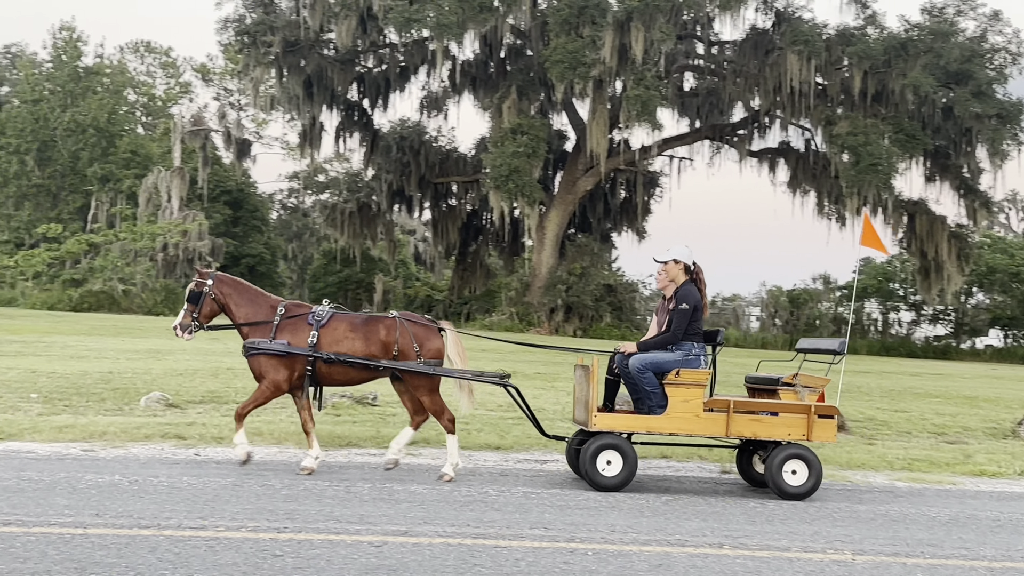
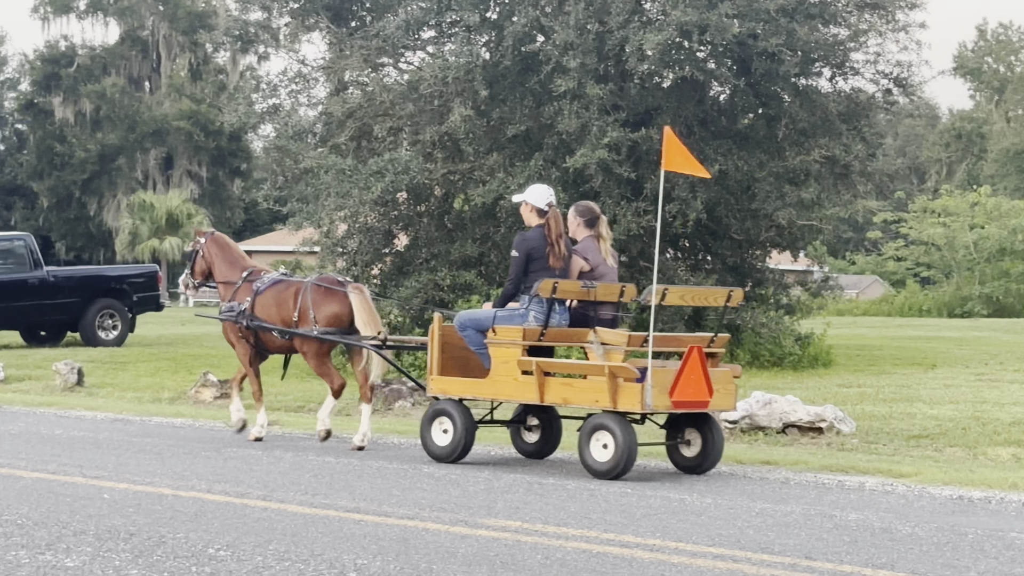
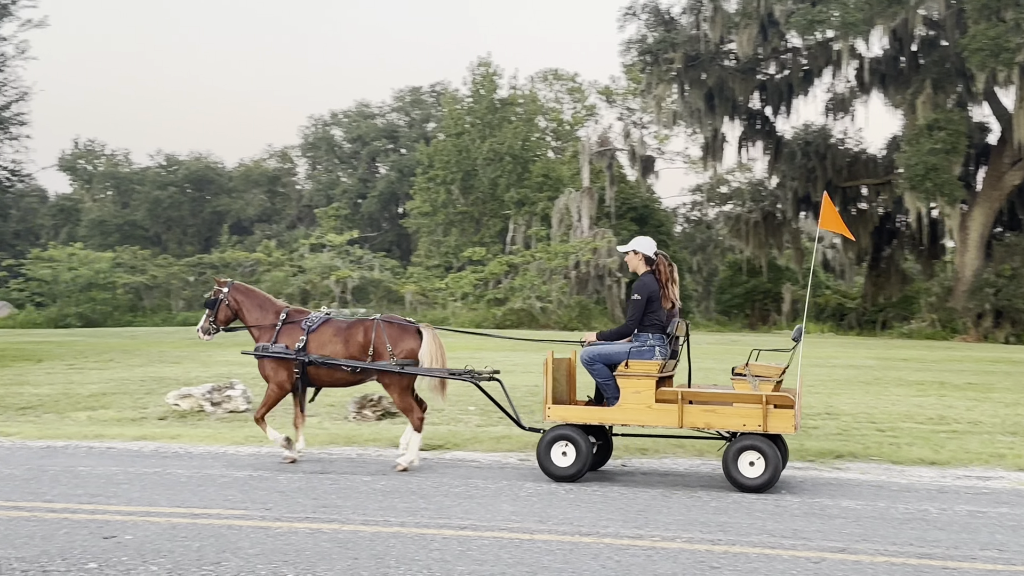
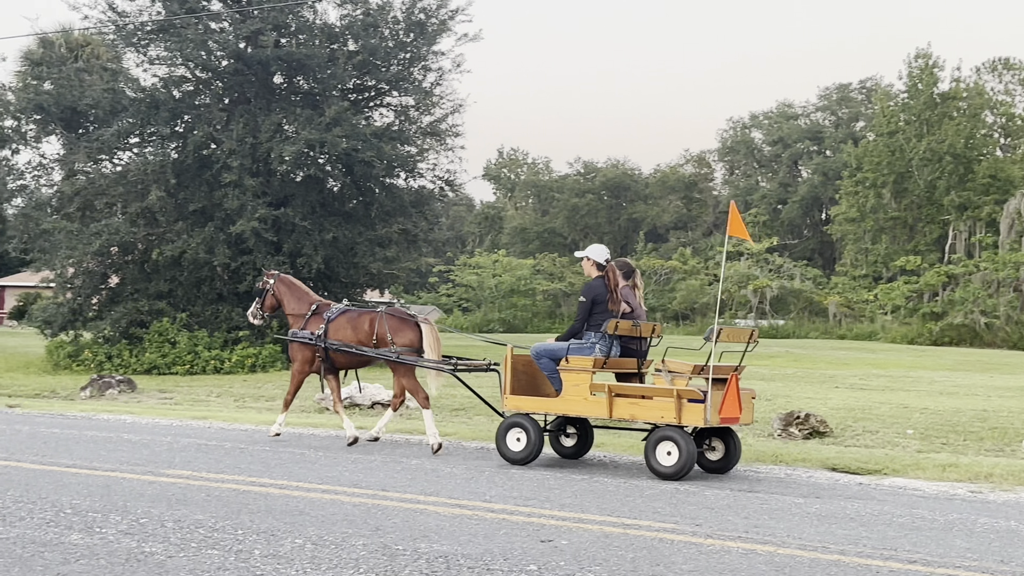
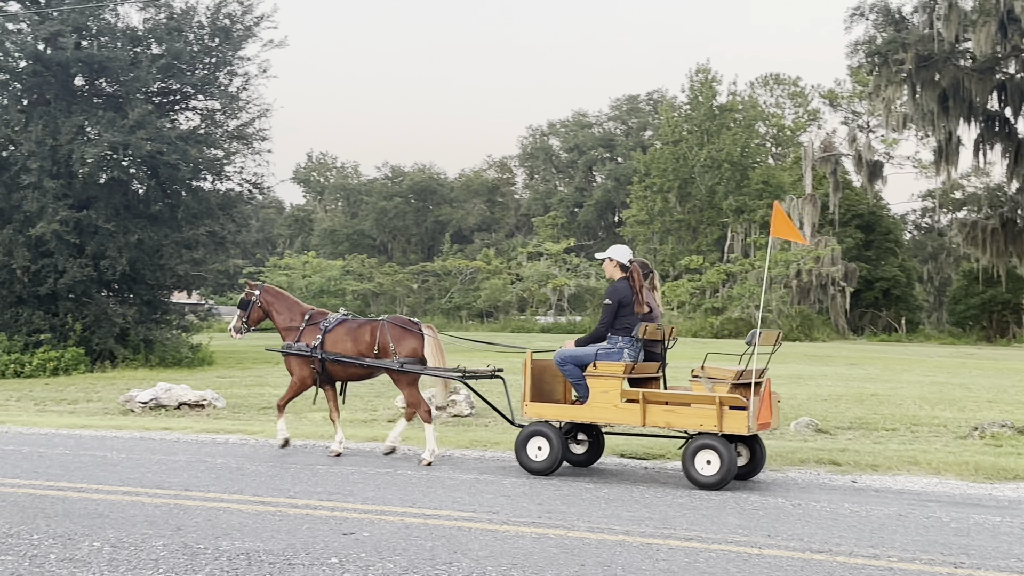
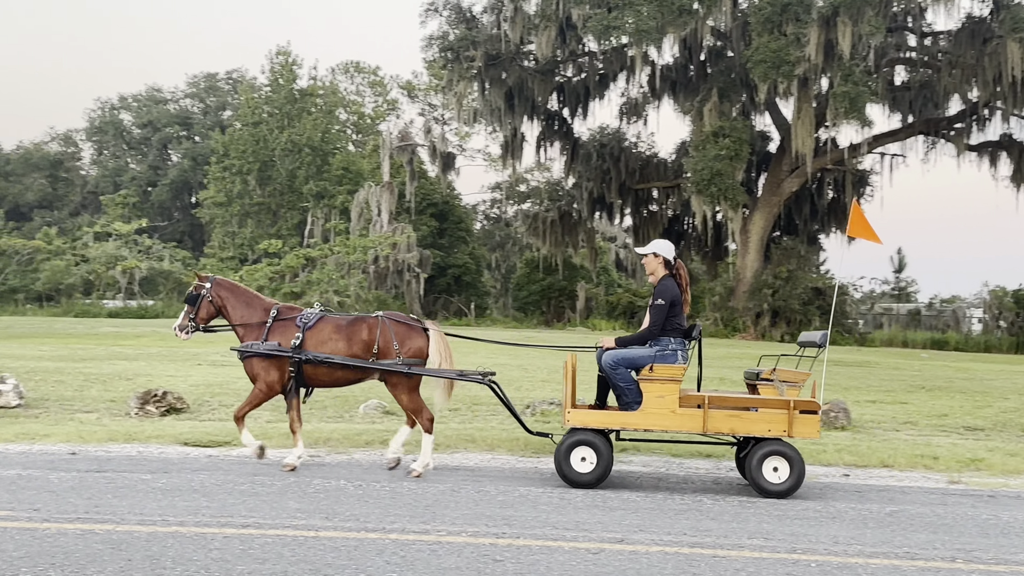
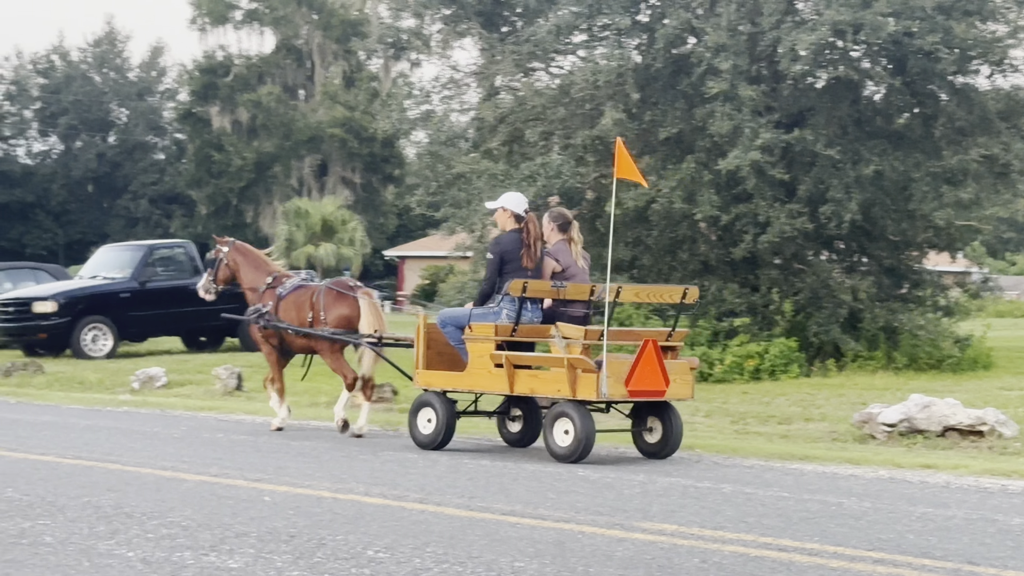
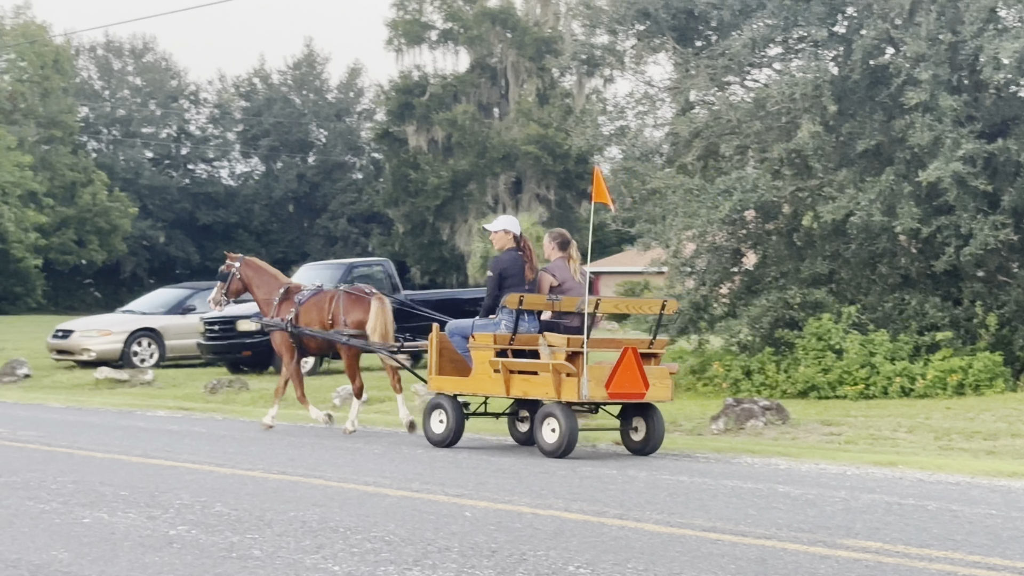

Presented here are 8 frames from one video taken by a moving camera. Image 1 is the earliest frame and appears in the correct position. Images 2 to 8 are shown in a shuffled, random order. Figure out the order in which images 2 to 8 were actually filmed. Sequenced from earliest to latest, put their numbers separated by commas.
6, 3, 5, 4, 2, 7, 8
